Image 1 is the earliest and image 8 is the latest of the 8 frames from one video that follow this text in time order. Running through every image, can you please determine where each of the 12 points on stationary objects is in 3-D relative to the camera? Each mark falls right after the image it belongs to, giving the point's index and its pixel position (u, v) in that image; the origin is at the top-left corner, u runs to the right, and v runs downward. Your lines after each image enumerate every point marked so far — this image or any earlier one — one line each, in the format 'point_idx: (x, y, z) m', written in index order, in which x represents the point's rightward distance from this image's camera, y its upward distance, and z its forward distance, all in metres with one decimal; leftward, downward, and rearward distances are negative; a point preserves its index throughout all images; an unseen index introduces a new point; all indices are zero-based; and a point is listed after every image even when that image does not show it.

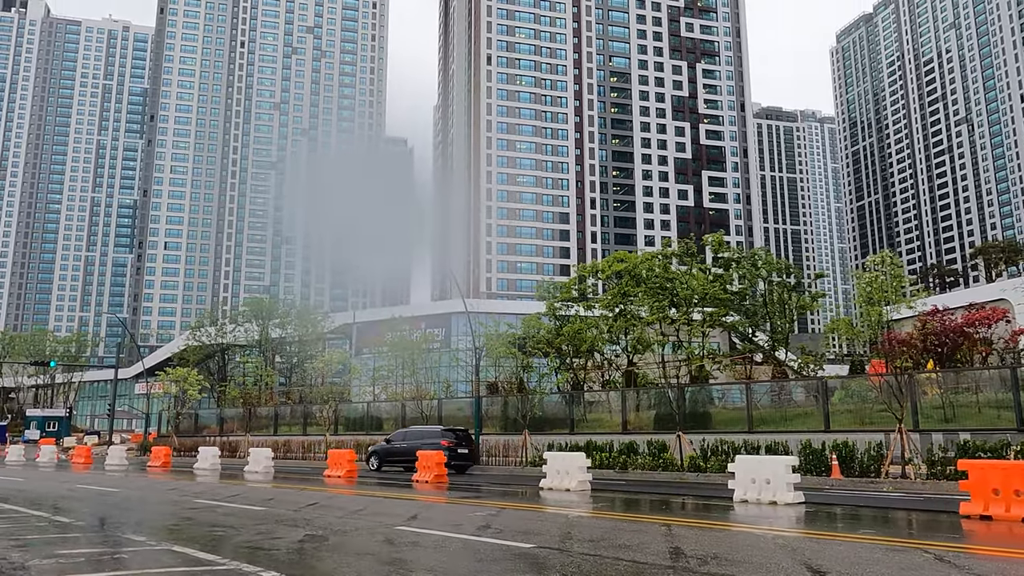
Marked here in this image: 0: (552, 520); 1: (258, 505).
0: (+0.7, -3.2, +10.6) m
1: (-4.5, -4.0, +13.9) m
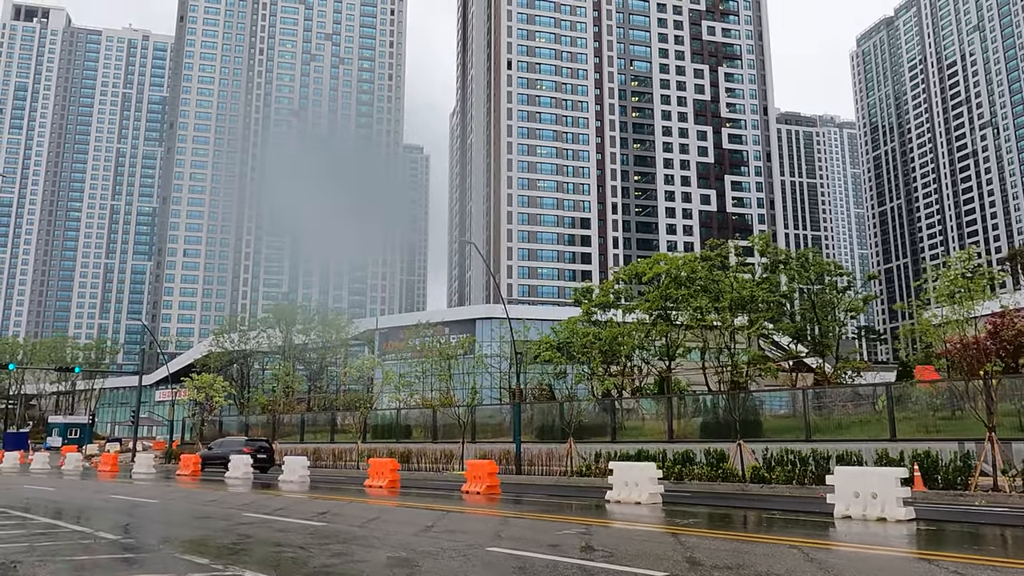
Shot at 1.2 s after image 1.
0: (+1.9, -3.1, +9.4) m
1: (-3.3, -3.9, +12.8) m
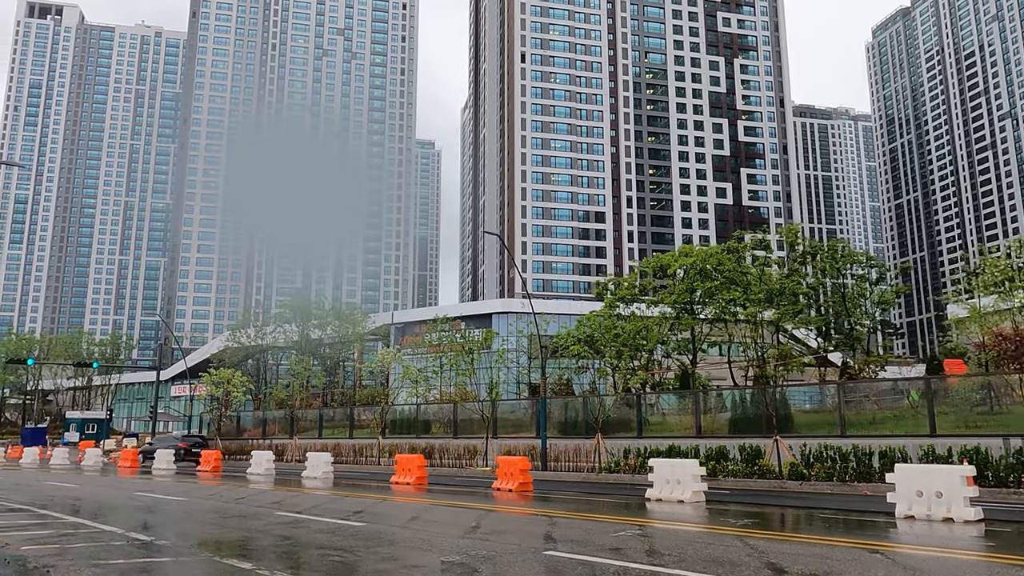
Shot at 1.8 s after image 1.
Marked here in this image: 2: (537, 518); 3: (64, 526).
0: (+2.5, -3.0, +8.9) m
1: (-2.6, -3.7, +12.3) m
2: (+0.4, -3.7, +12.4) m
3: (-7.2, -3.8, +12.1) m
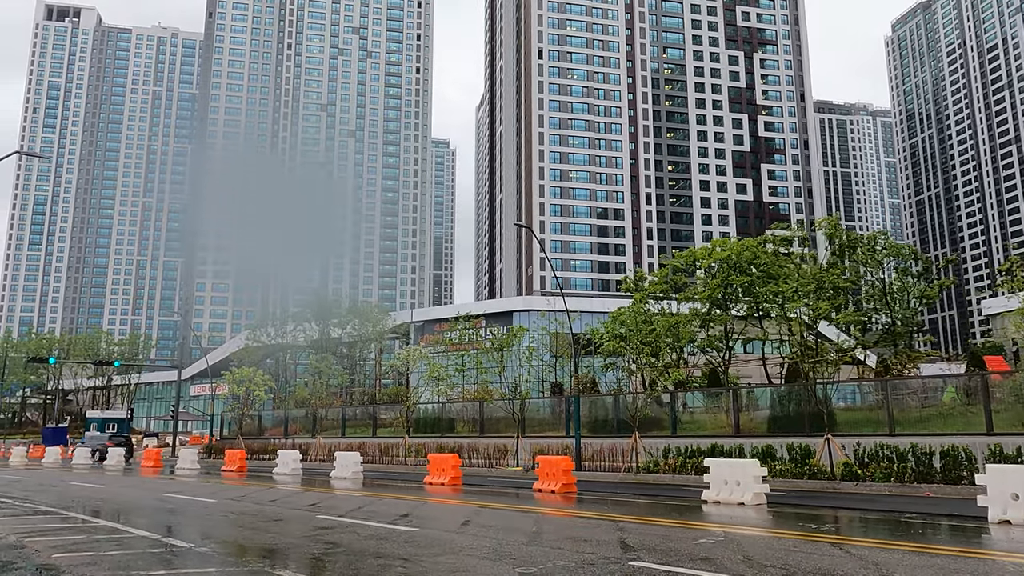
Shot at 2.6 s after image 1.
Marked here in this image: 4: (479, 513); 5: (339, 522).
0: (+3.3, -2.8, +8.0) m
1: (-1.7, -3.6, +11.6) m
2: (+1.3, -3.5, +11.5) m
3: (-6.3, -3.6, +11.4) m
4: (-0.5, -3.9, +13.4) m
5: (-2.7, -3.6, +11.7) m
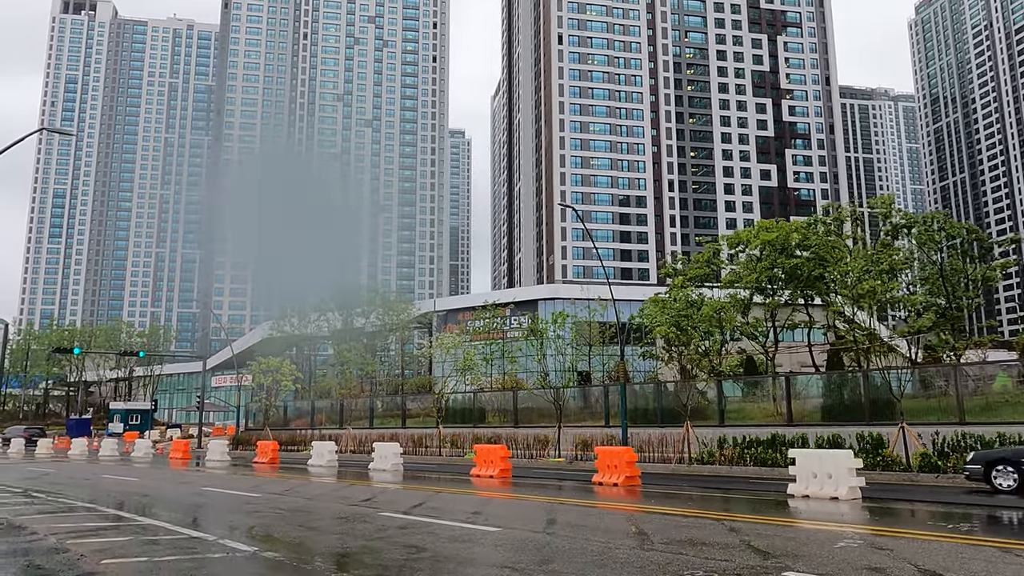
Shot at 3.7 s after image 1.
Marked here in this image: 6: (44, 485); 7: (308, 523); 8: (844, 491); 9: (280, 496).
0: (+4.4, -2.4, +6.8) m
1: (-0.6, -3.2, +10.5) m
2: (+2.4, -3.1, +10.4) m
3: (-5.2, -3.3, +10.4) m
4: (+0.6, -3.5, +12.3) m
5: (-1.5, -3.2, +10.6) m
6: (-11.2, -4.7, +18.3) m
7: (-2.9, -3.3, +10.6) m
8: (+5.5, -3.4, +12.7) m
9: (-4.6, -4.1, +15.0) m
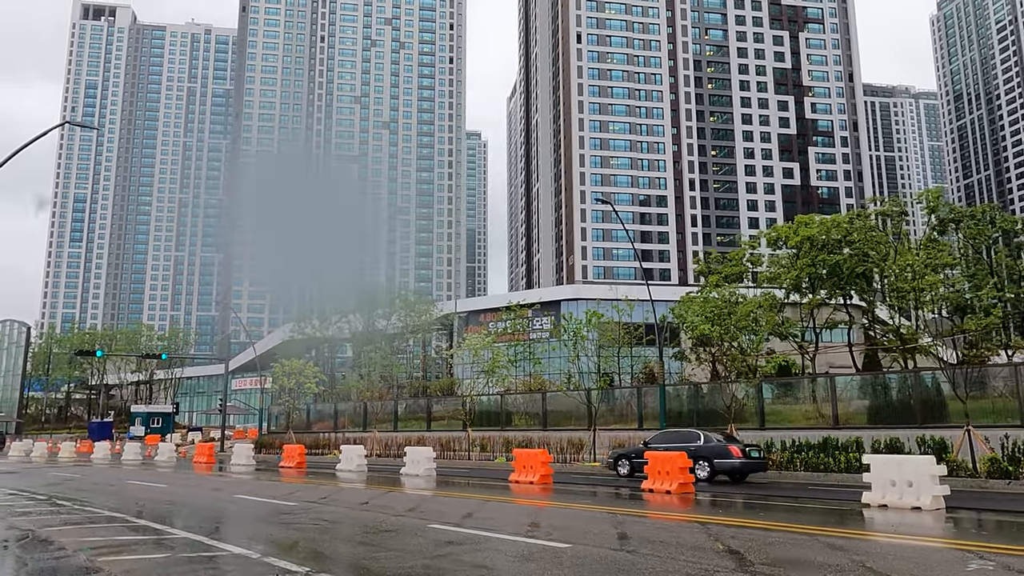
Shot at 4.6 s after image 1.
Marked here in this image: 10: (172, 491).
0: (+5.1, -2.3, +5.9) m
1: (+0.2, -3.1, +9.6) m
2: (+3.2, -3.0, +9.5) m
3: (-4.4, -3.2, +9.7) m
4: (+1.5, -3.5, +11.4) m
5: (-0.7, -3.1, +9.8) m
6: (-10.3, -4.7, +17.7) m
7: (-2.1, -3.2, +9.8) m
8: (+6.4, -3.3, +11.7) m
9: (-3.7, -4.1, +14.3) m
10: (-8.8, -5.3, +19.8) m
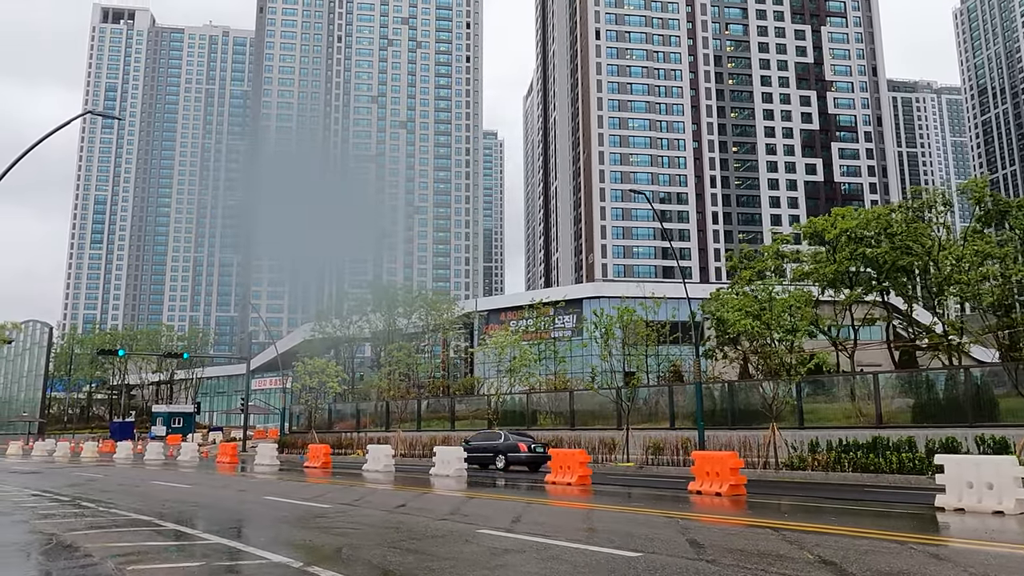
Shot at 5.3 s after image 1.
0: (+5.7, -2.1, +5.0) m
1: (+0.9, -2.9, +8.9) m
2: (+3.9, -2.8, +8.7) m
3: (-3.7, -3.1, +9.0) m
4: (+2.2, -3.3, +10.6) m
5: (0.0, -3.0, +9.0) m
6: (-9.4, -4.6, +17.2) m
7: (-1.4, -3.1, +9.1) m
8: (+7.1, -3.1, +10.9) m
9: (-2.9, -3.9, +13.6) m
10: (-7.9, -5.2, +19.3) m
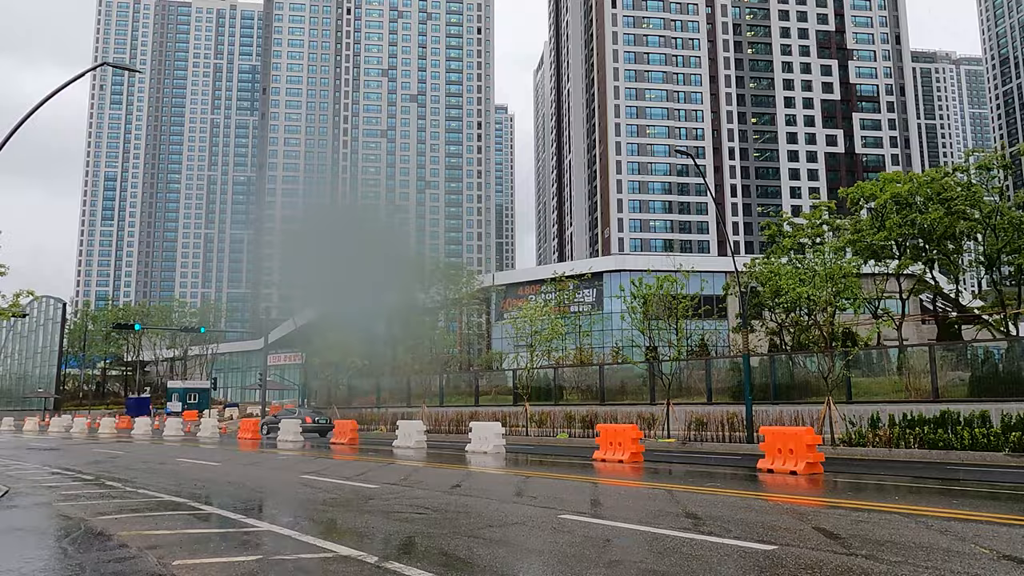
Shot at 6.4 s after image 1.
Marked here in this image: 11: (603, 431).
0: (+6.6, -1.7, +3.8) m
1: (+1.8, -2.4, +7.8) m
2: (+4.8, -2.3, +7.5) m
3: (-2.8, -2.6, +8.0) m
4: (+3.1, -2.7, +9.5) m
5: (+0.9, -2.5, +7.9) m
6: (-8.4, -3.9, +16.2) m
7: (-0.5, -2.6, +8.0) m
8: (+8.0, -2.5, +9.7) m
9: (-1.9, -3.3, +12.6) m
10: (-6.9, -4.4, +18.3) m
11: (+2.0, -3.3, +17.8) m
